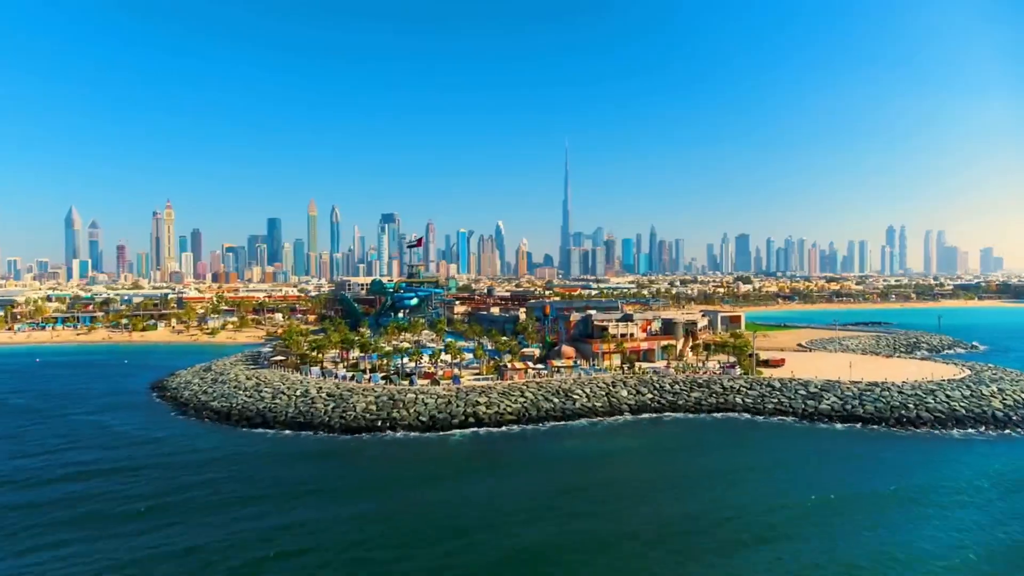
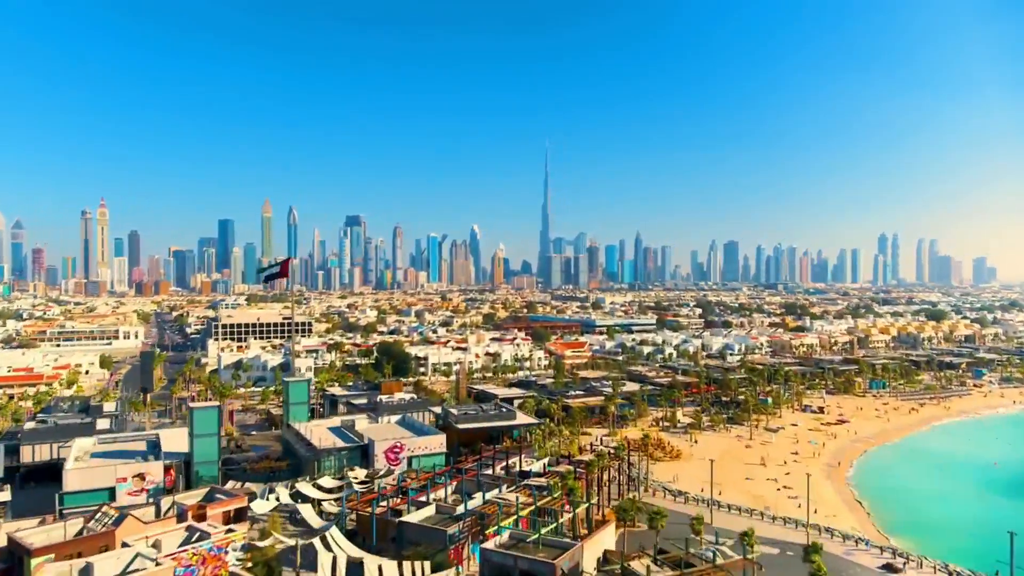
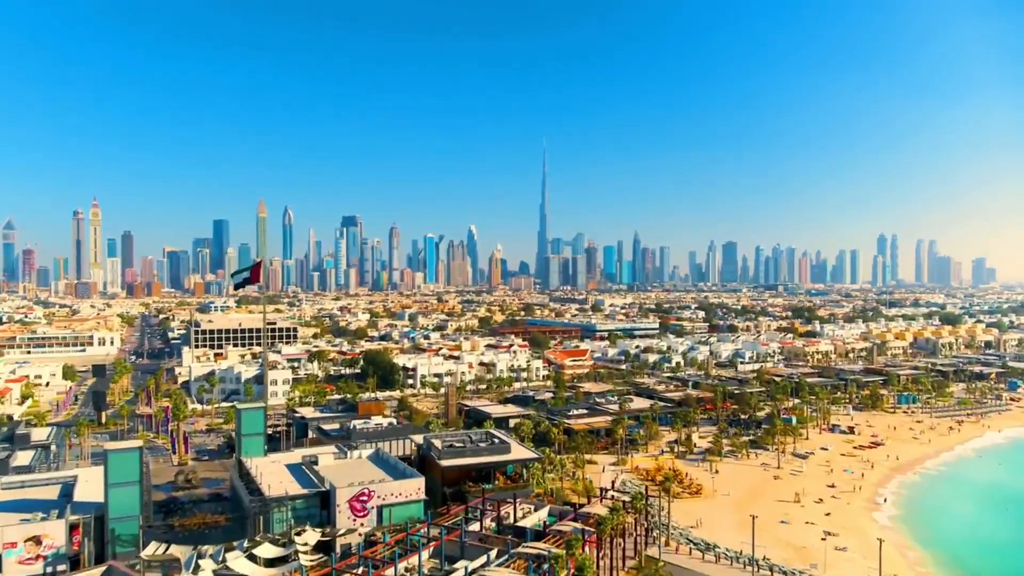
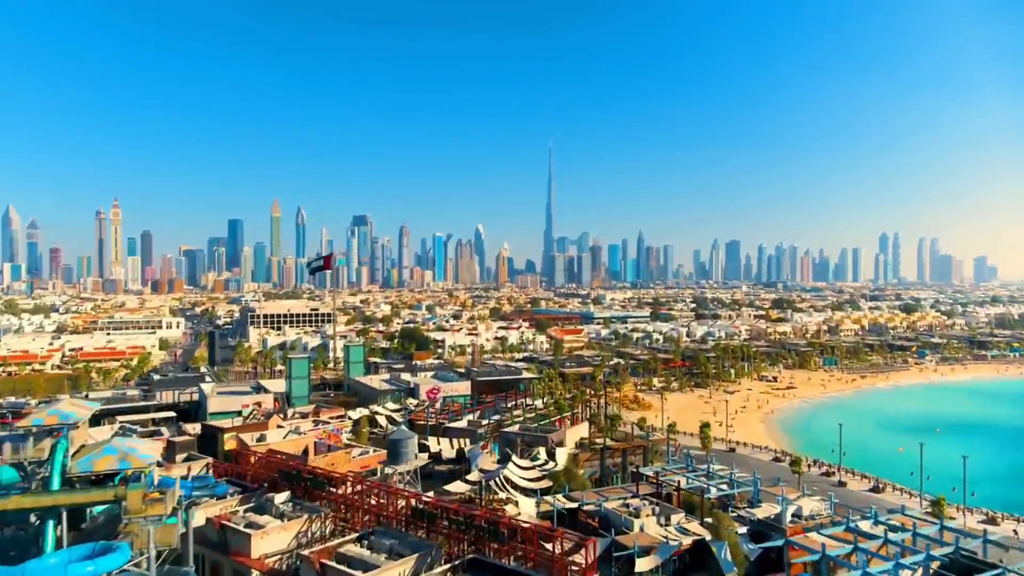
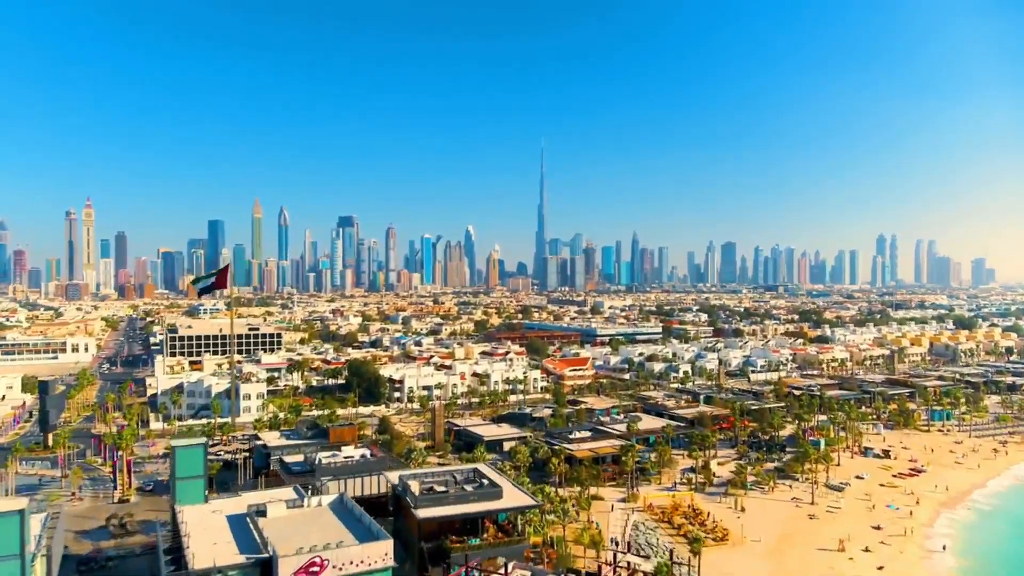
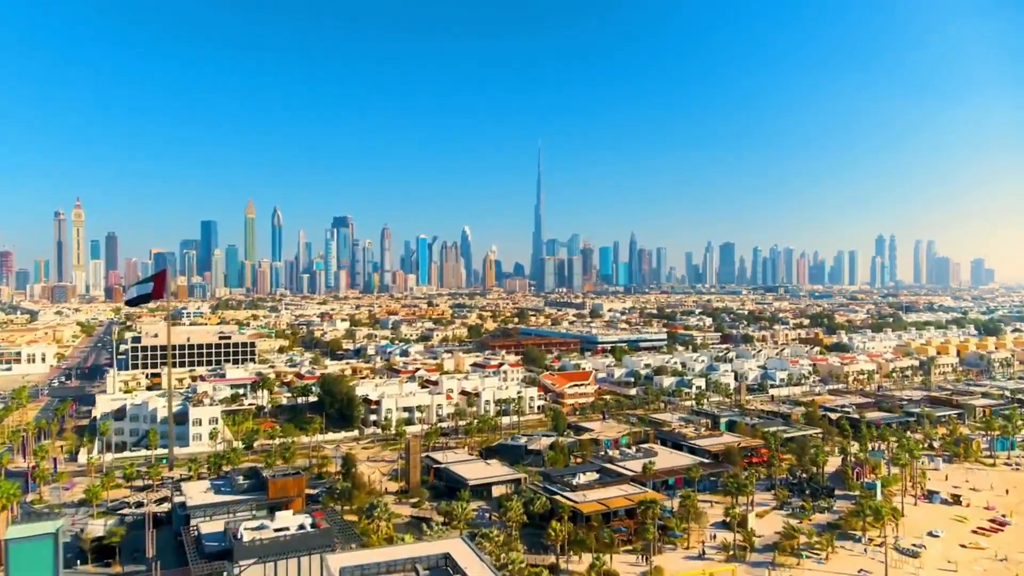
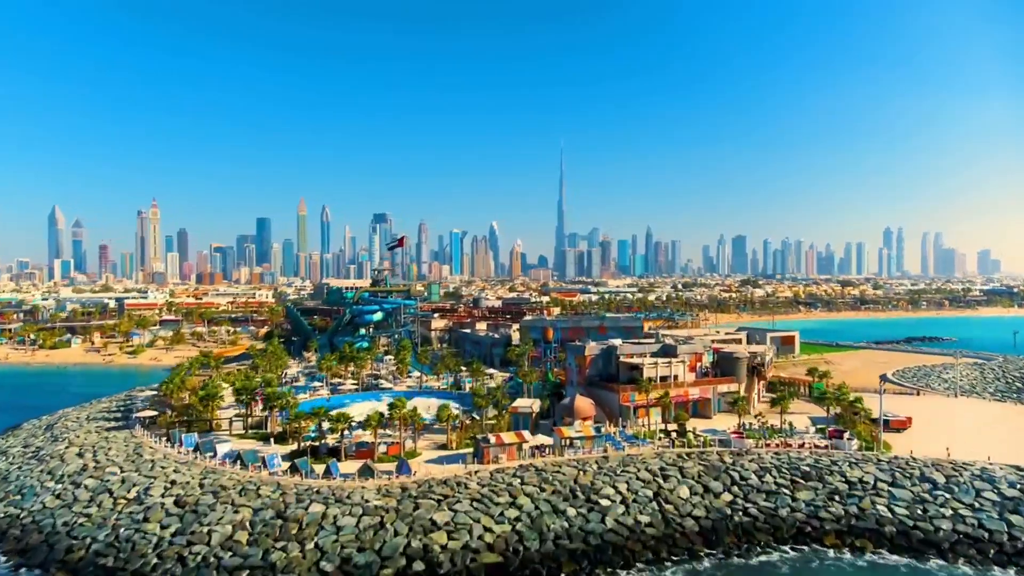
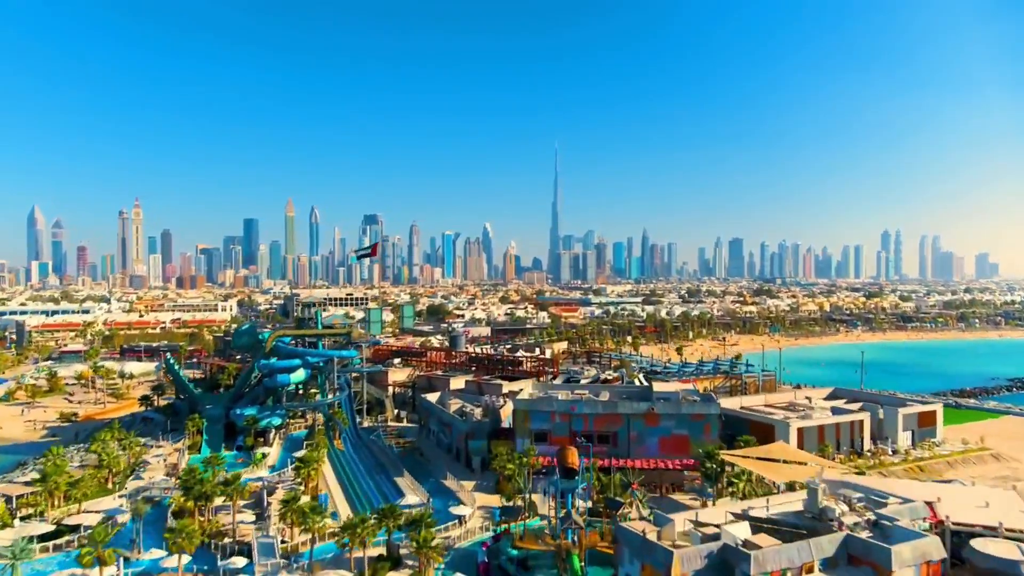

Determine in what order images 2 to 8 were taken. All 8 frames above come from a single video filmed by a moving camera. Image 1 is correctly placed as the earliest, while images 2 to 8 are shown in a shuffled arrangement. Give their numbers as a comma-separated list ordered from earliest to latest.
7, 8, 4, 2, 3, 5, 6
